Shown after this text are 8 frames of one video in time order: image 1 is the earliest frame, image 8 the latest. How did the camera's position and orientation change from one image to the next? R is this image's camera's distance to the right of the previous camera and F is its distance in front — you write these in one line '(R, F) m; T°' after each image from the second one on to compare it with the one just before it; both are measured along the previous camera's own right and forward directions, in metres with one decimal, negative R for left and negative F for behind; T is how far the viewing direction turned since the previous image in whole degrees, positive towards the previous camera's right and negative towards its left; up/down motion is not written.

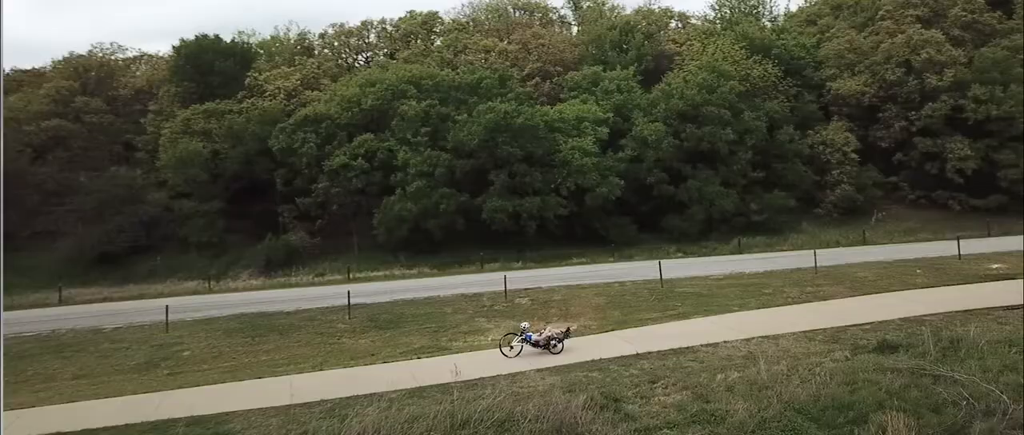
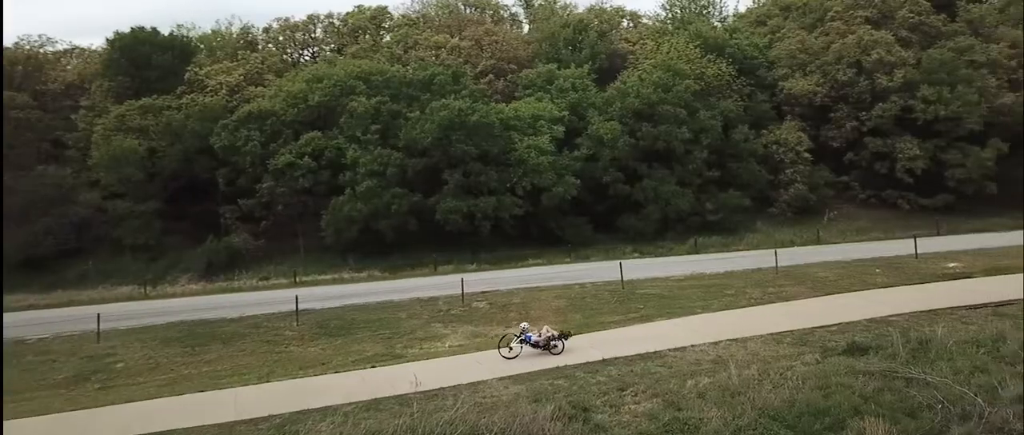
(-0.1, +0.4) m; +4°
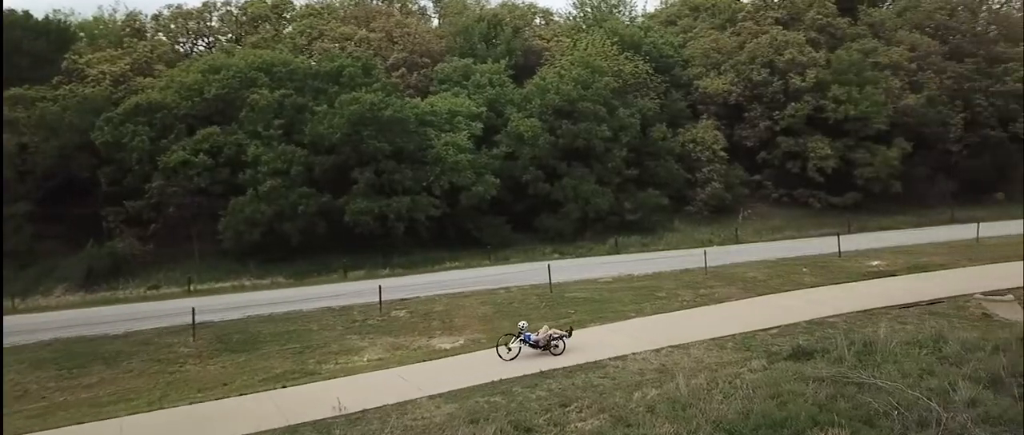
(-0.2, +0.7) m; +7°
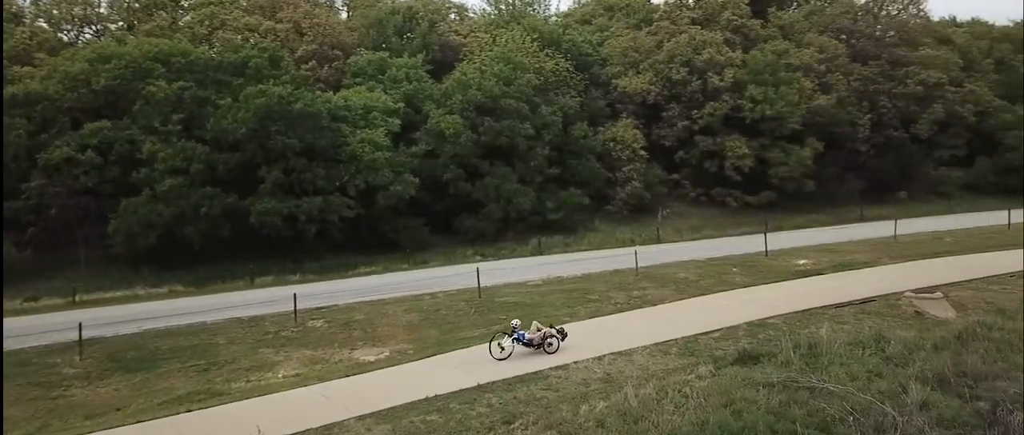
(-0.2, +0.5) m; +7°
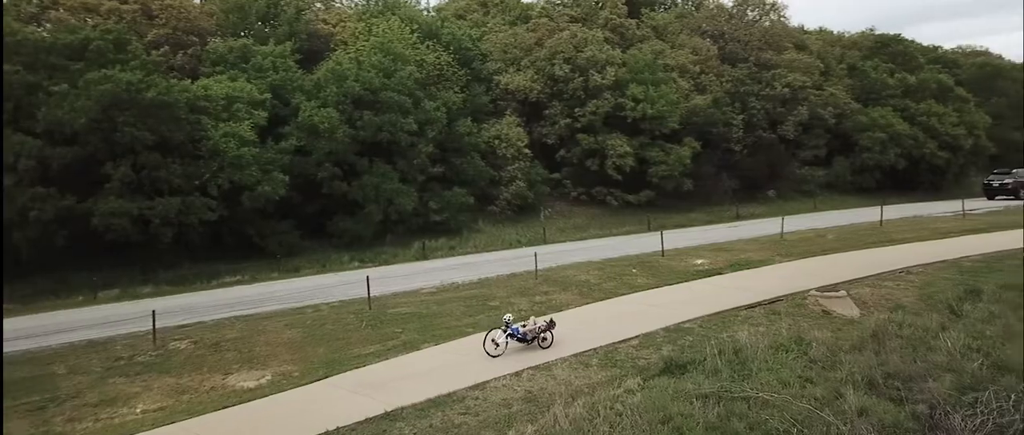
(-0.3, +0.8) m; +10°
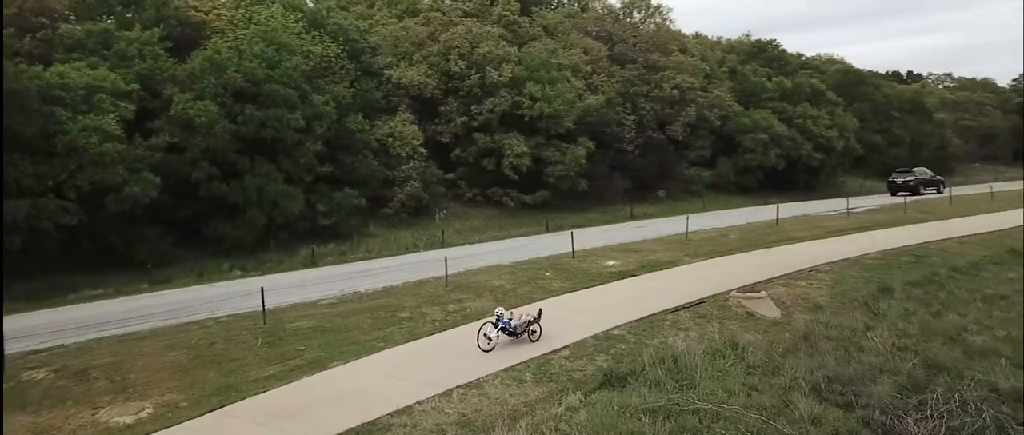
(-0.4, +0.6) m; +9°
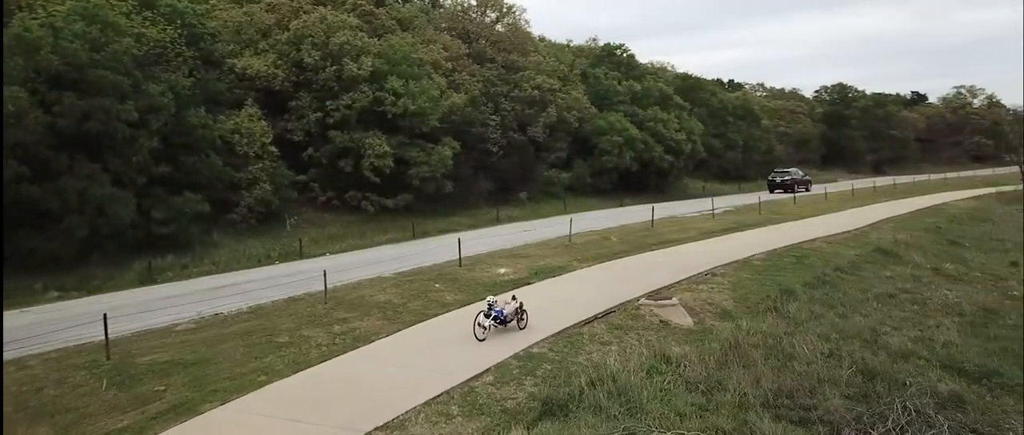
(-0.6, +0.9) m; +12°
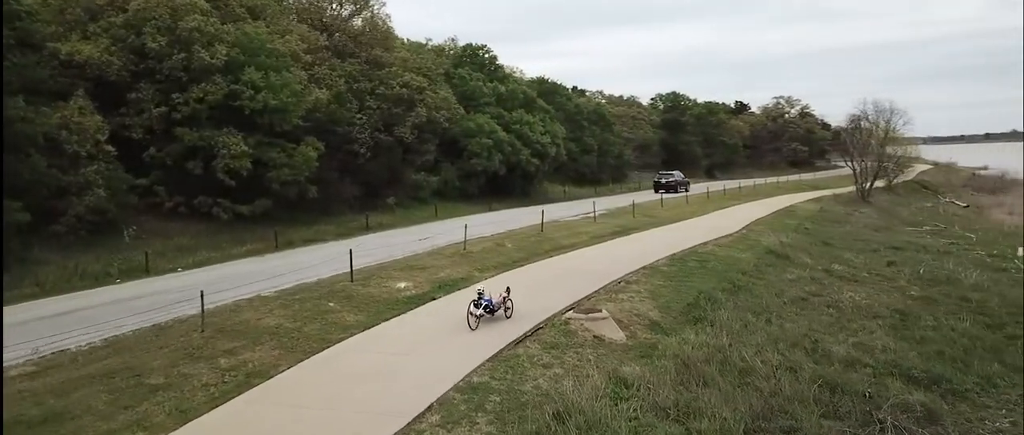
(-0.7, +0.9) m; +12°
